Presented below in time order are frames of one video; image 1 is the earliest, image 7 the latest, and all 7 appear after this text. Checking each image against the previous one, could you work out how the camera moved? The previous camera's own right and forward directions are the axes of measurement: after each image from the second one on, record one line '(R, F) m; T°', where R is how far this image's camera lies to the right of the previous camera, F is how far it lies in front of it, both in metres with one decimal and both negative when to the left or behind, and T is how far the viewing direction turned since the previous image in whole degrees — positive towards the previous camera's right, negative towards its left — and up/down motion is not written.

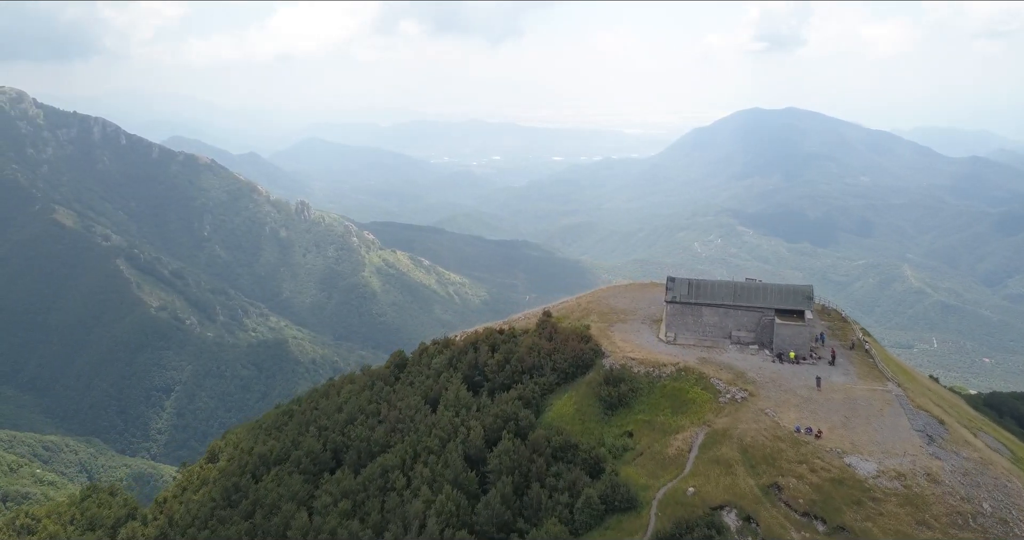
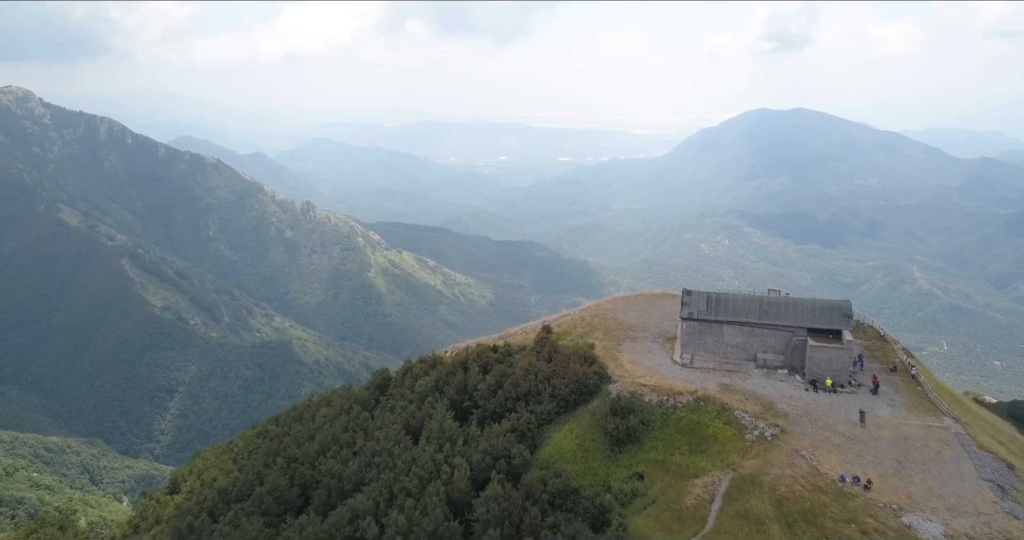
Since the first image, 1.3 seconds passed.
(+0.2, +1.4) m; -1°
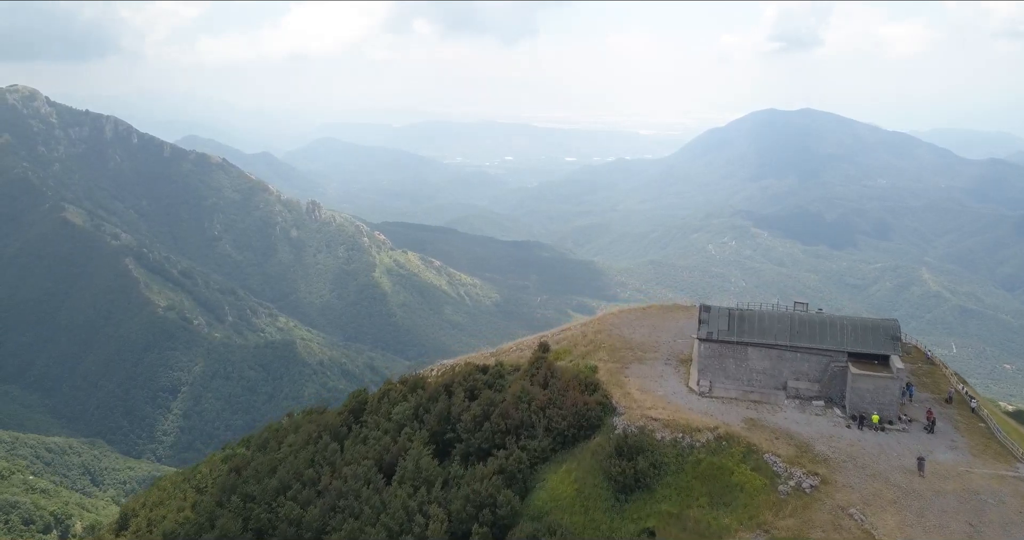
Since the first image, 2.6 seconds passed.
(+0.3, +1.4) m; -1°
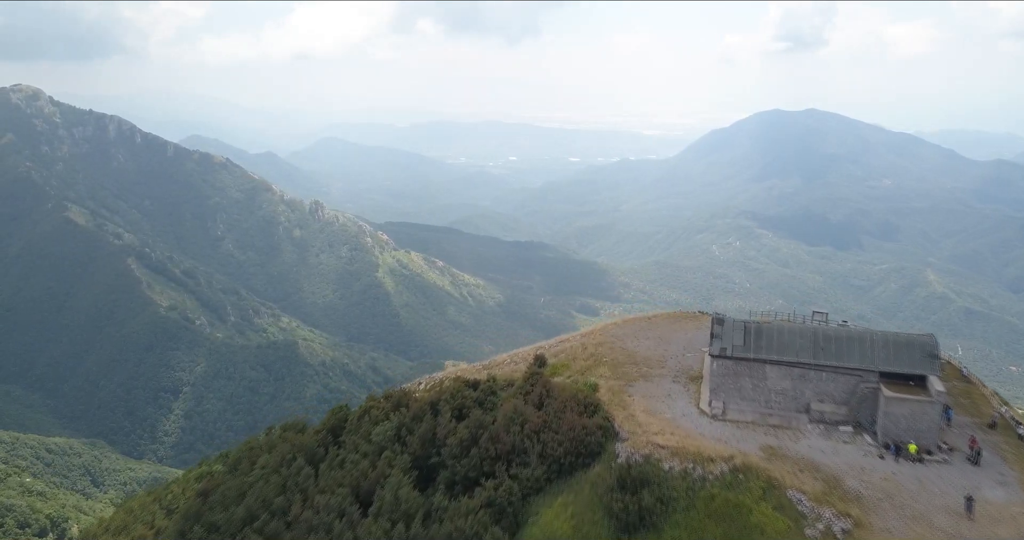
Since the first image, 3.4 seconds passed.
(+0.2, +0.9) m; 0°
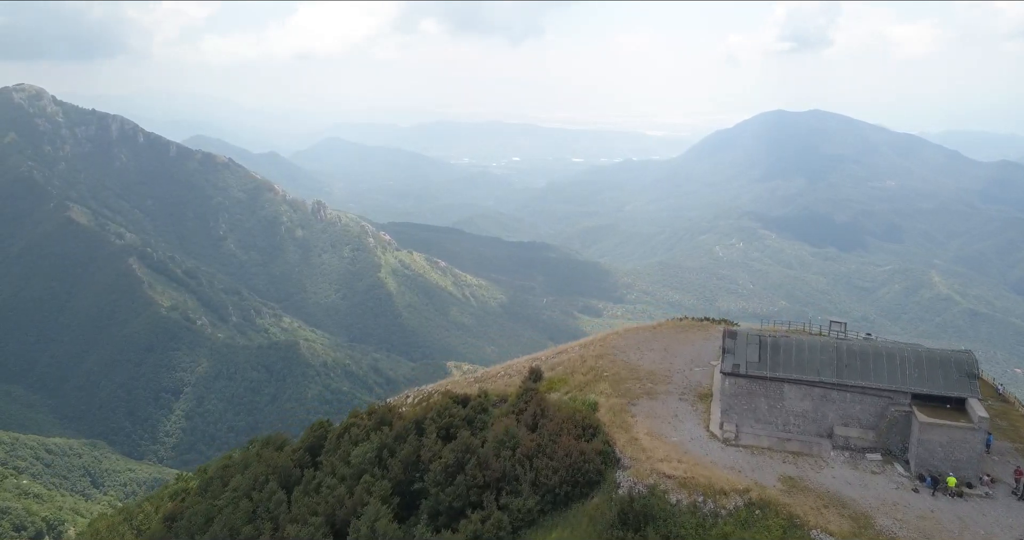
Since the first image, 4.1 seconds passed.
(+0.2, +0.7) m; 0°
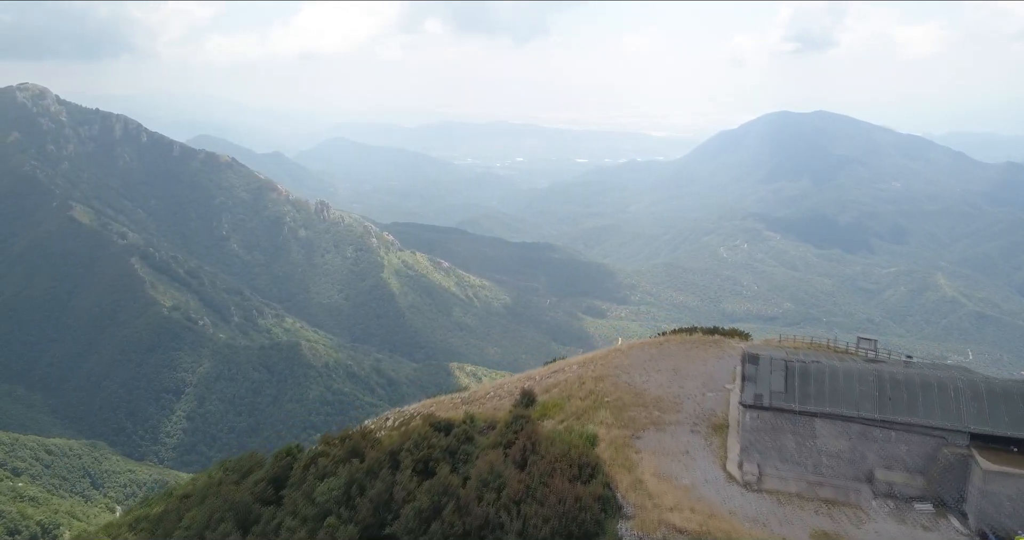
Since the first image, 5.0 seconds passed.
(+0.2, +1.0) m; 0°
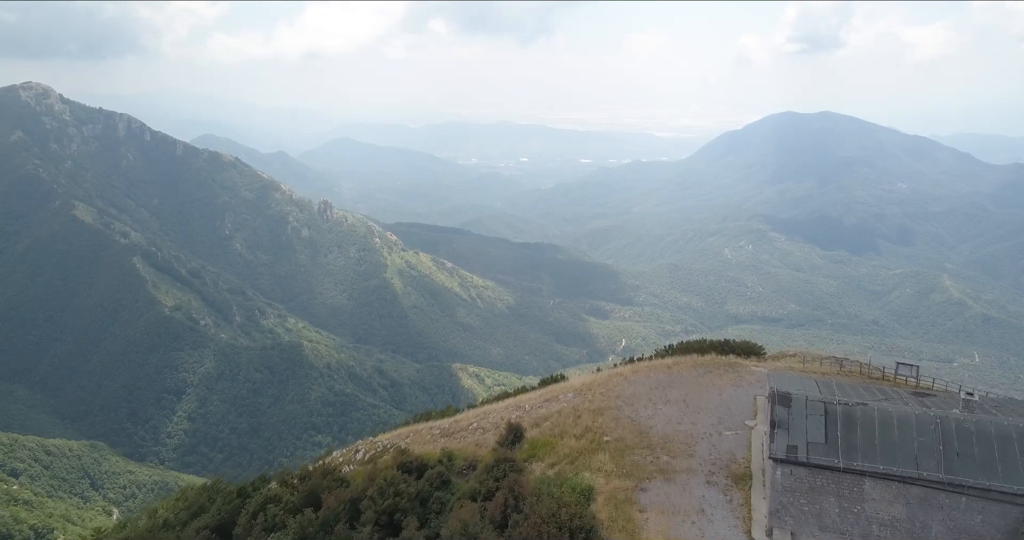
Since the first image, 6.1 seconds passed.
(+0.2, +1.1) m; 0°
